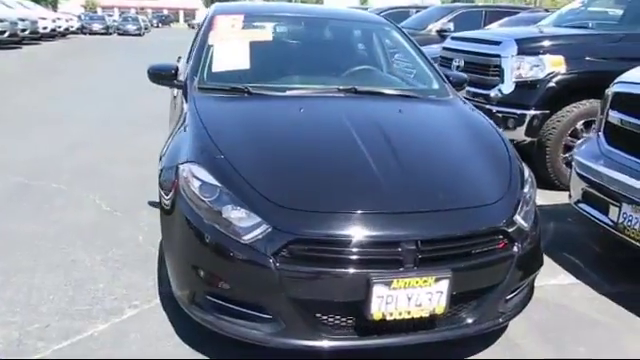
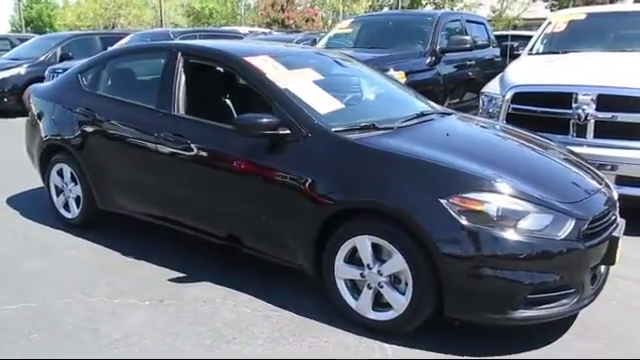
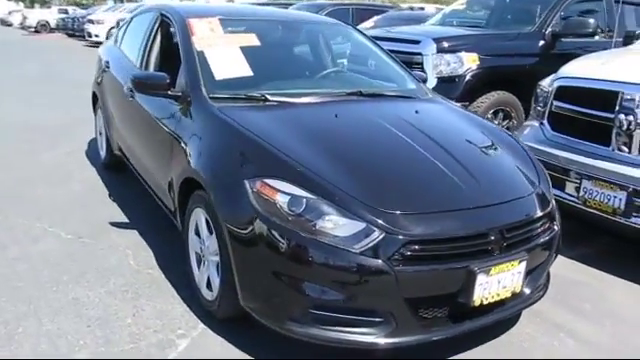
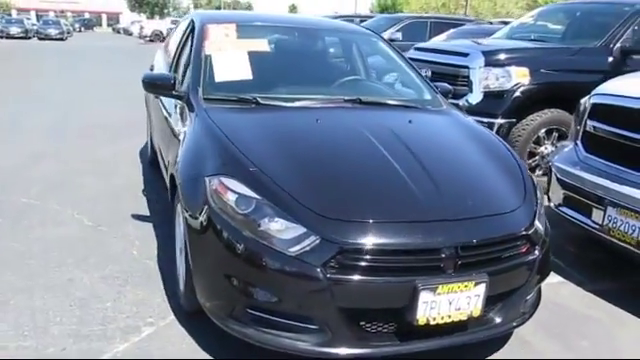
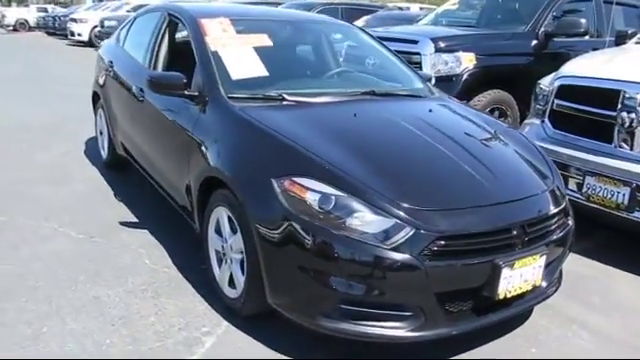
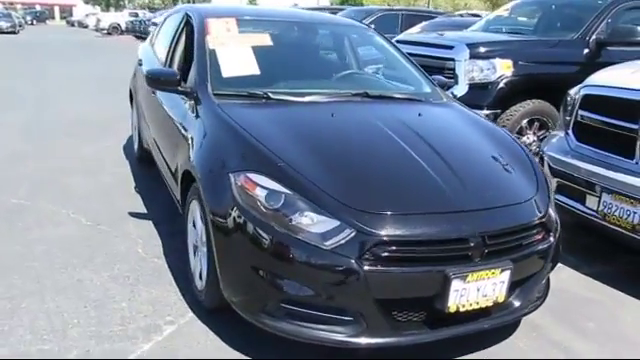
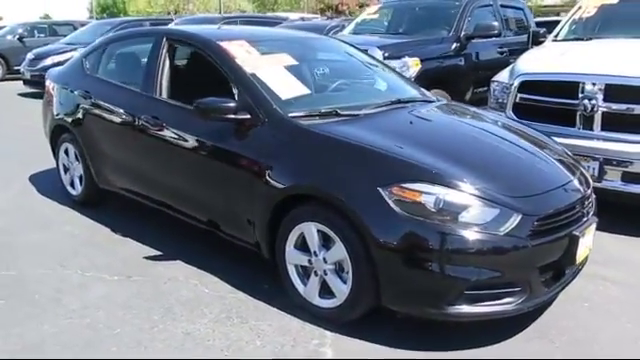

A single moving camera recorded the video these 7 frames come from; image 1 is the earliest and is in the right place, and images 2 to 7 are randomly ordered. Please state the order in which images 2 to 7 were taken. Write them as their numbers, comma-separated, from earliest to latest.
4, 6, 3, 5, 7, 2
